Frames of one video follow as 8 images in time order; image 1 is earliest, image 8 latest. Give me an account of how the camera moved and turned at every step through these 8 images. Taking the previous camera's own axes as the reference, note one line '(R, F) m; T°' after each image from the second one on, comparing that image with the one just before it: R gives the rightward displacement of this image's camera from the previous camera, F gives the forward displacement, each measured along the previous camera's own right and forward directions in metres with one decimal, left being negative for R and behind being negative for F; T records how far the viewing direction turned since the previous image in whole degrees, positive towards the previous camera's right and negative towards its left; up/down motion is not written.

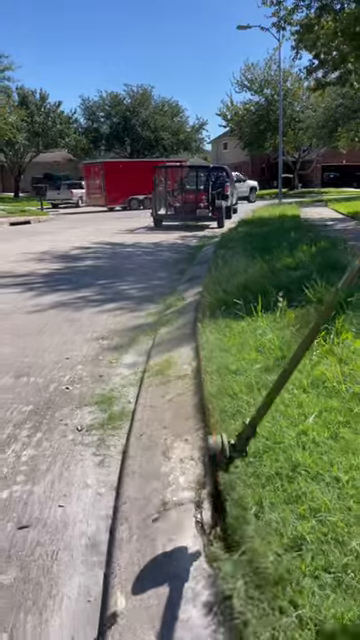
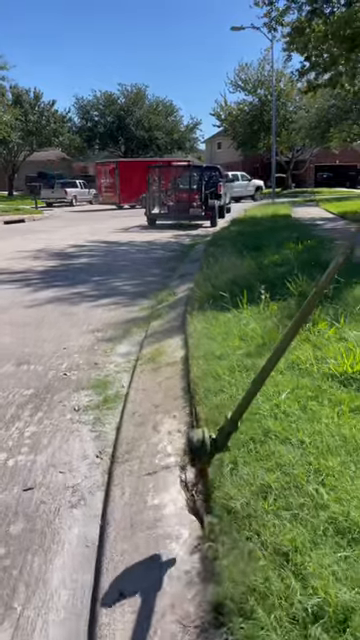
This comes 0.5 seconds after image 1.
(0.0, -0.4) m; +1°
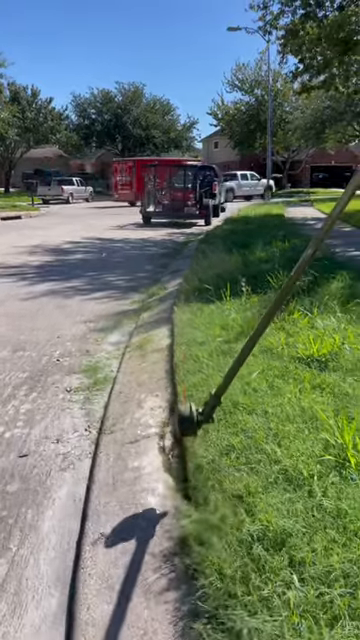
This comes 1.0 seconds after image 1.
(+0.1, -0.4) m; 0°
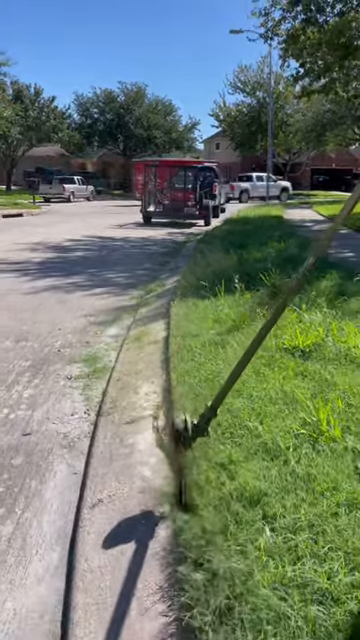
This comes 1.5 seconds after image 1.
(0.0, -0.3) m; 0°
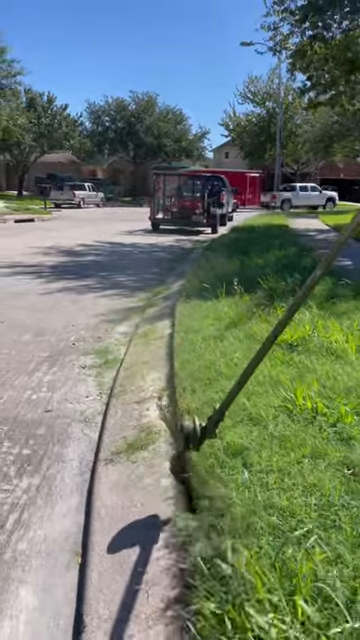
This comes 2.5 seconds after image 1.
(0.0, -0.6) m; -1°
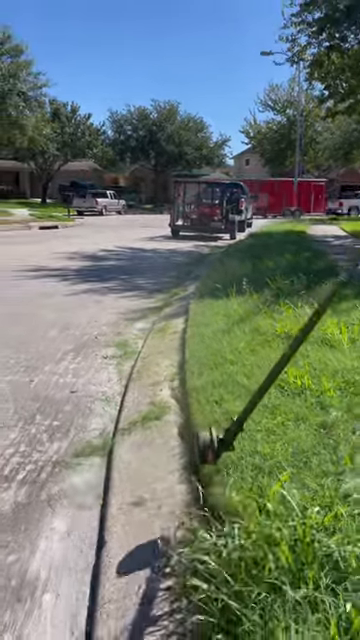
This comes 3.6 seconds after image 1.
(+0.1, -0.6) m; -2°
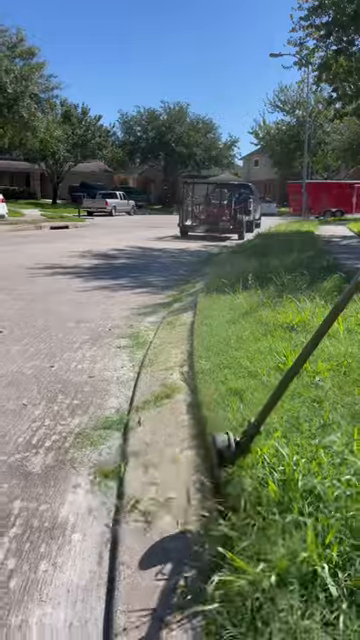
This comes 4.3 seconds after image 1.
(0.0, -0.5) m; -1°
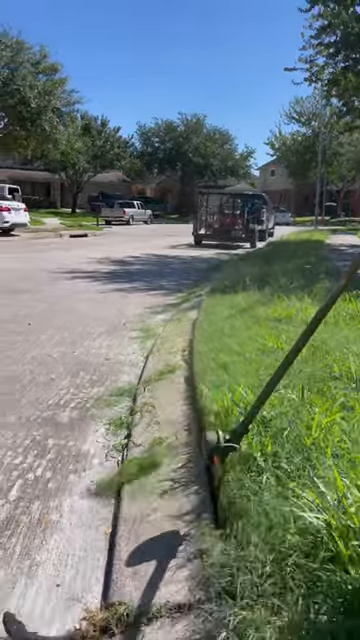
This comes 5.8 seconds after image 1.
(+0.2, -1.0) m; -2°
